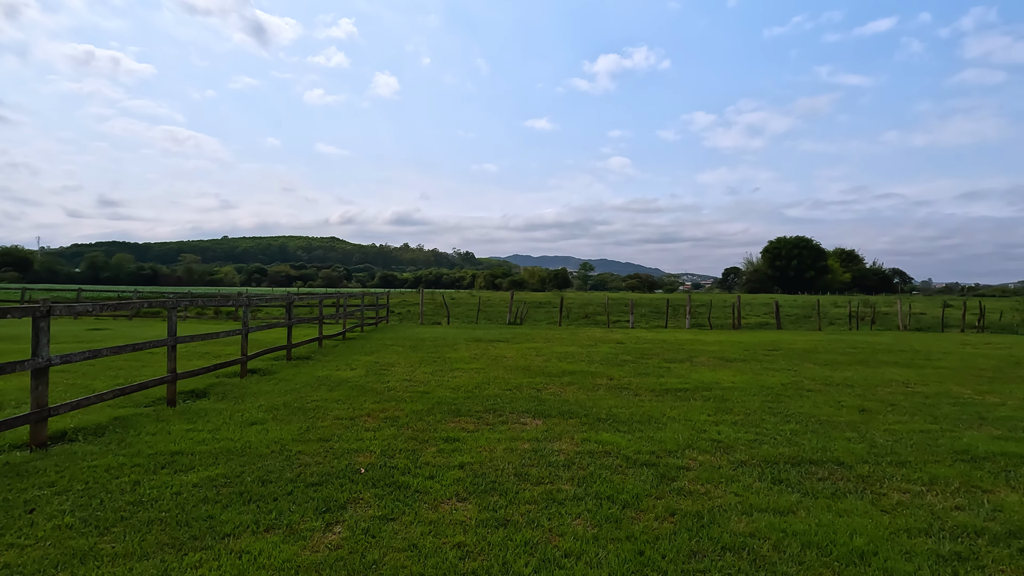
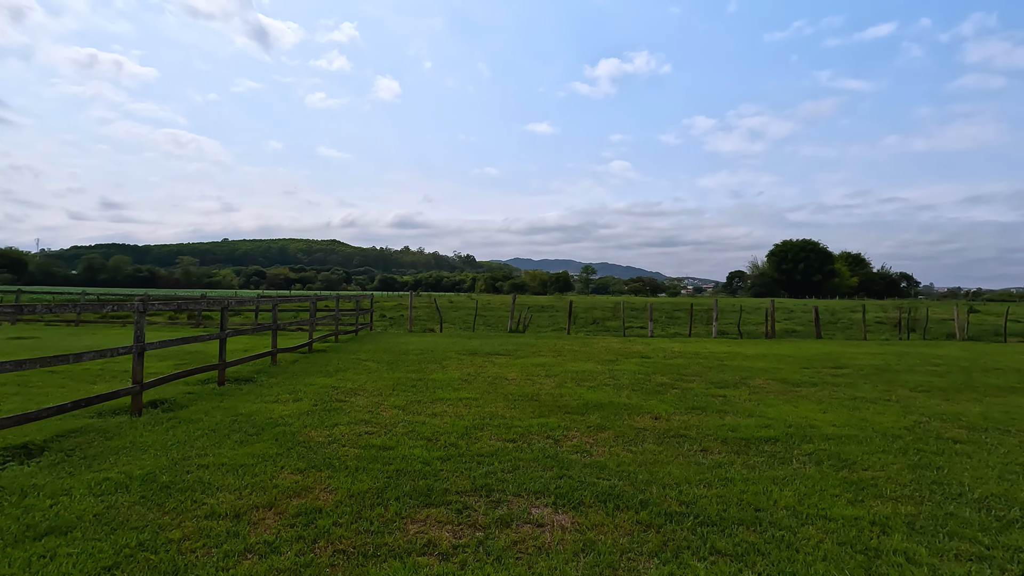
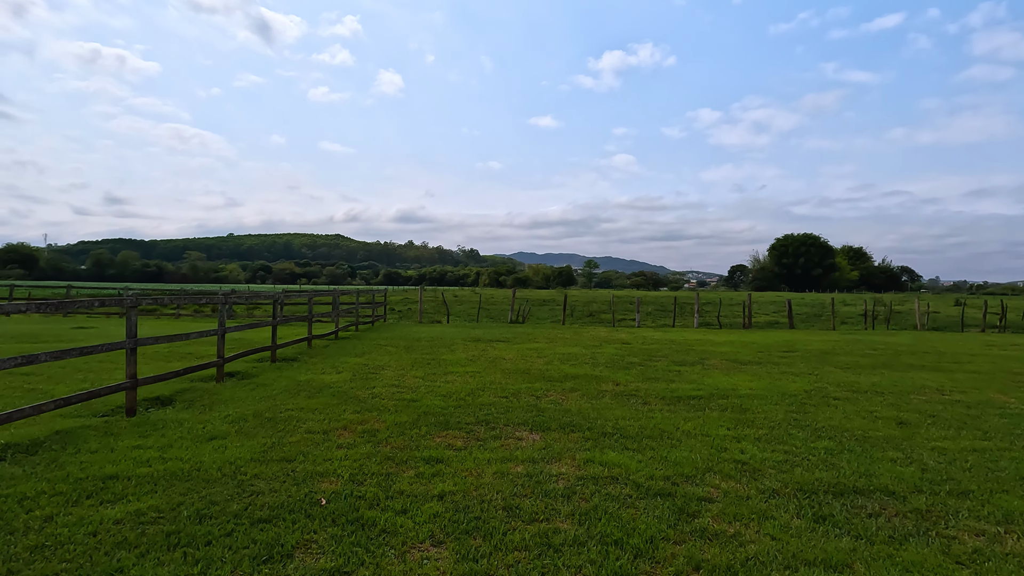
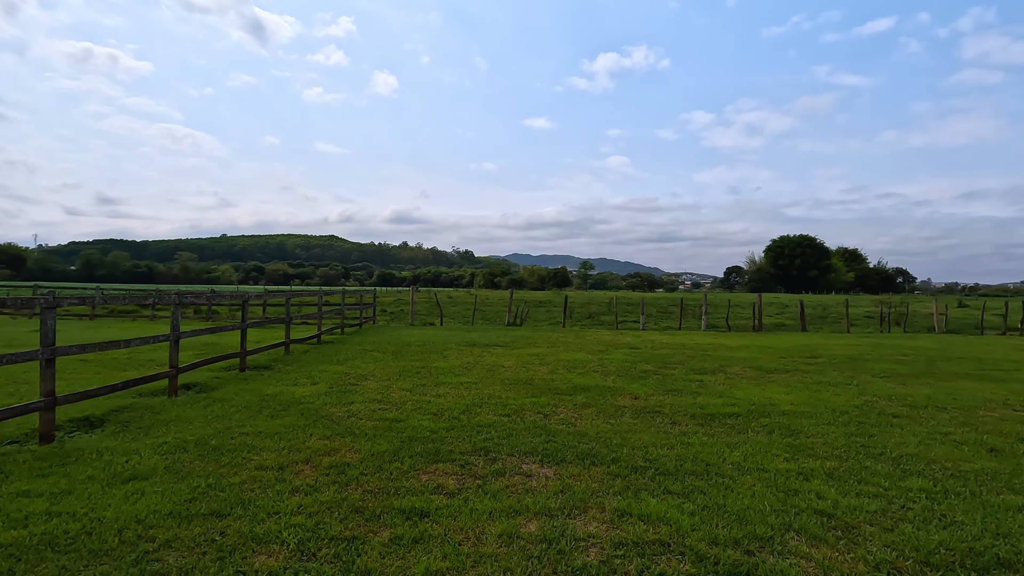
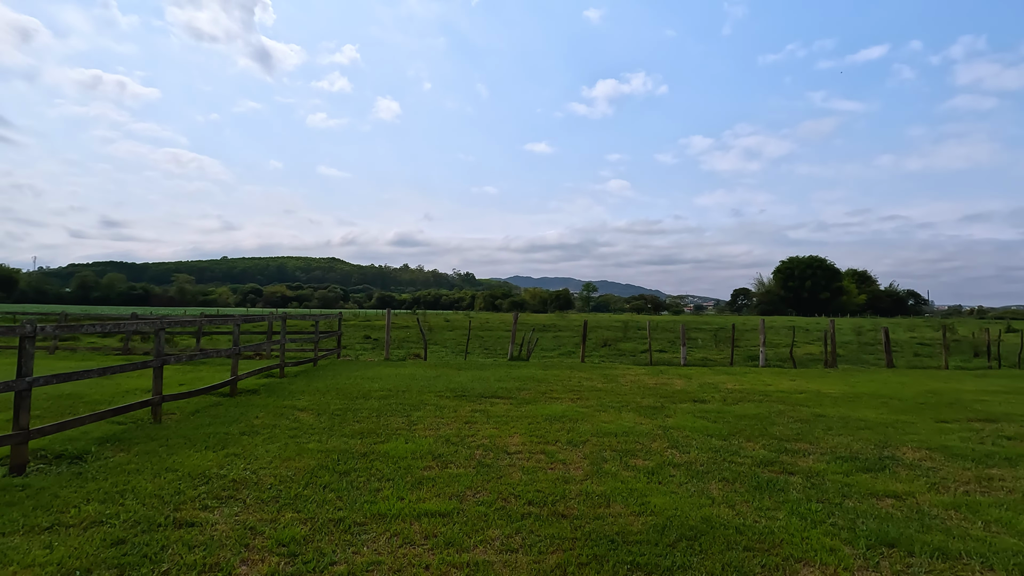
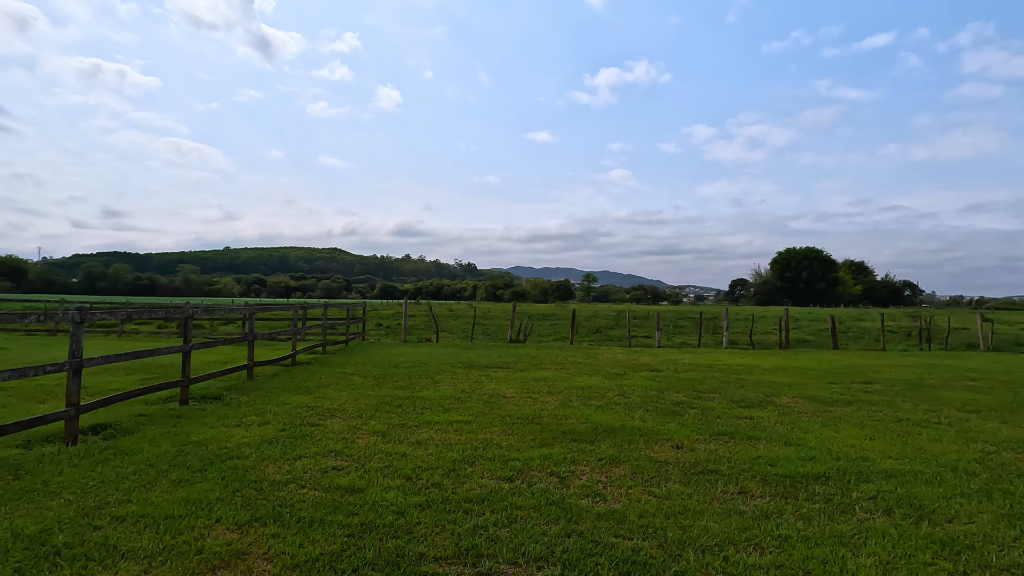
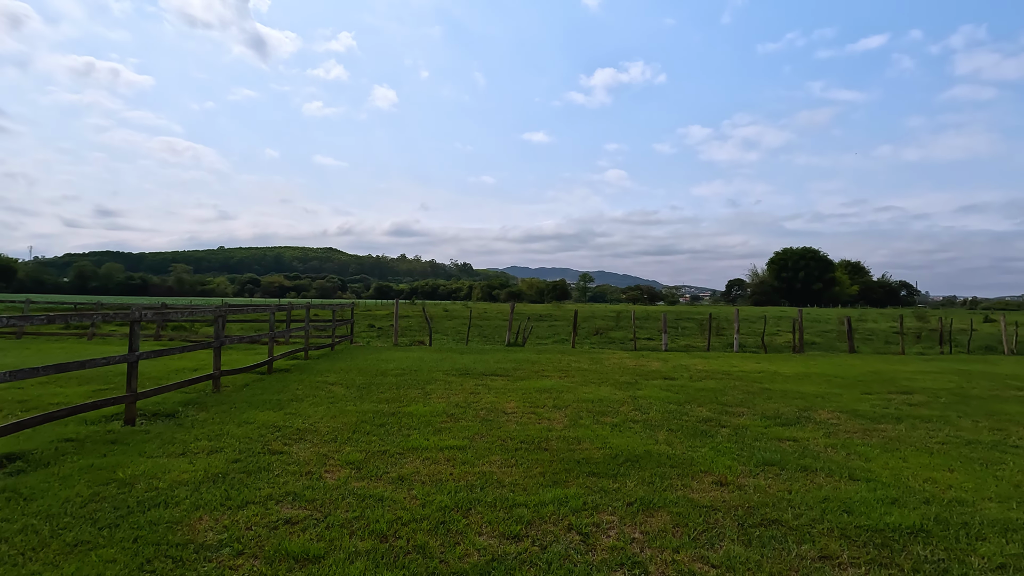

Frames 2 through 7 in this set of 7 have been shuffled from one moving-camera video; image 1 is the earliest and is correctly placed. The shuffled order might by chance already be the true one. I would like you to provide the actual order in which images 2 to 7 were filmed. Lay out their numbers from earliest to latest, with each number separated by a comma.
3, 4, 2, 6, 7, 5
